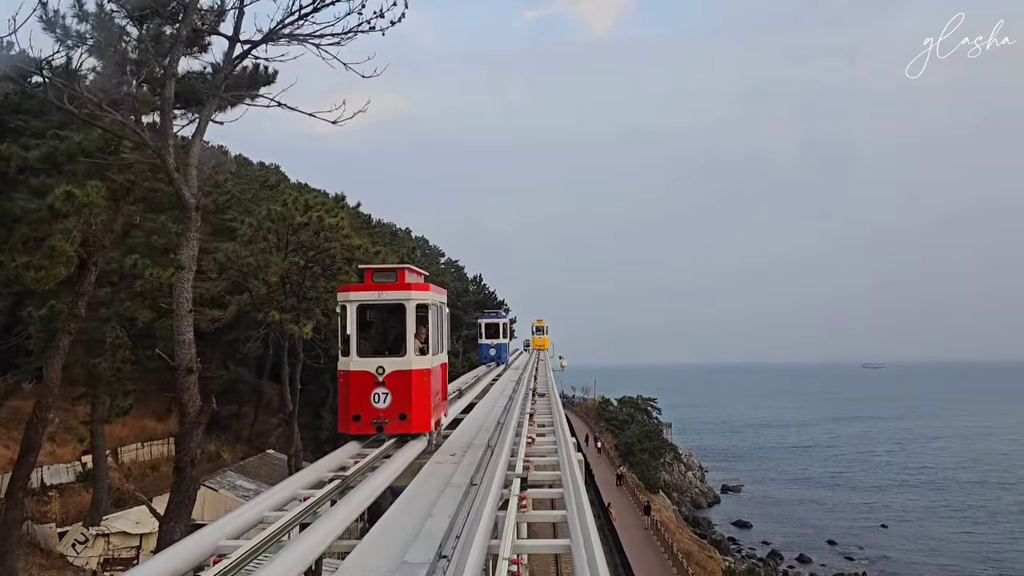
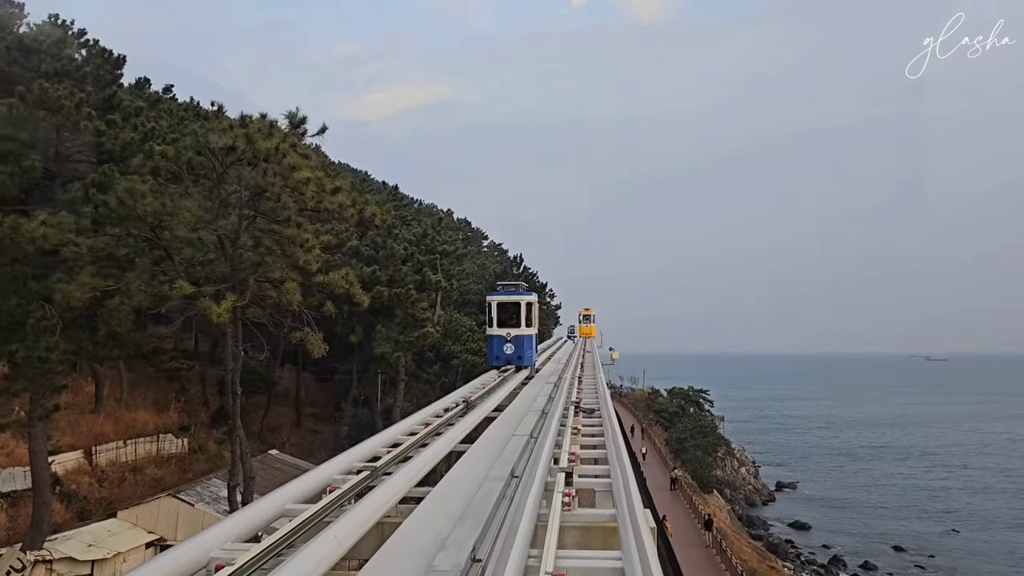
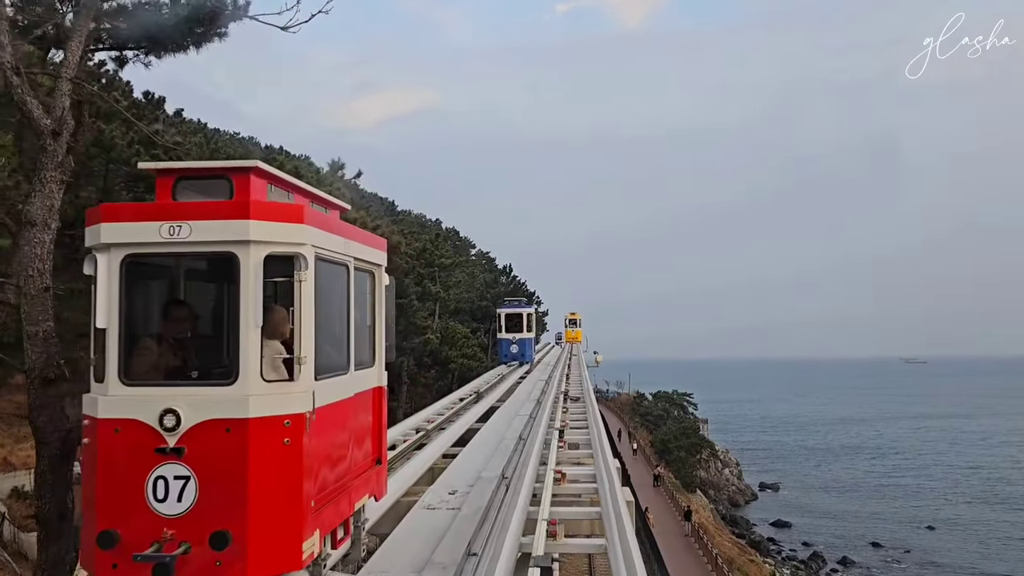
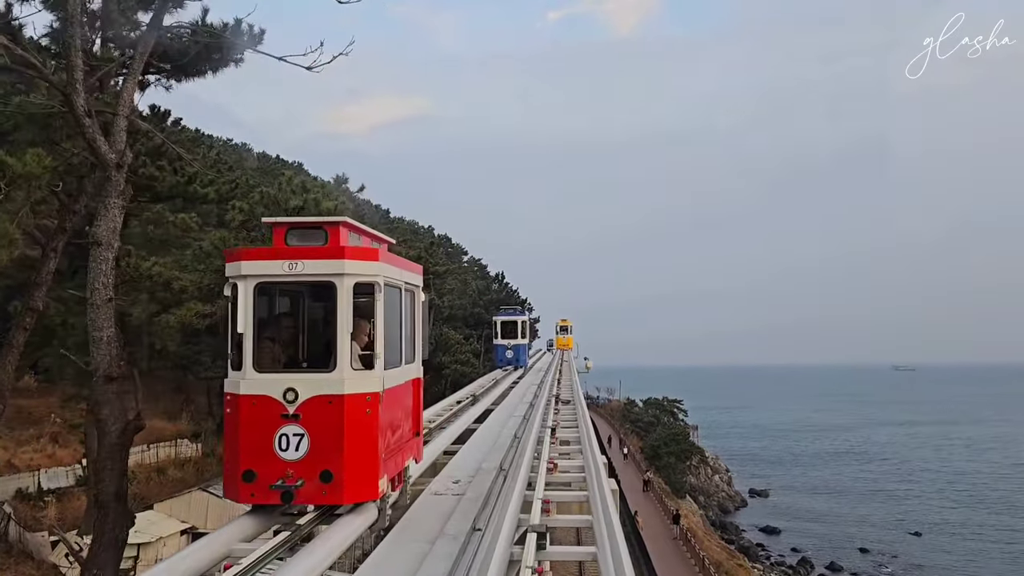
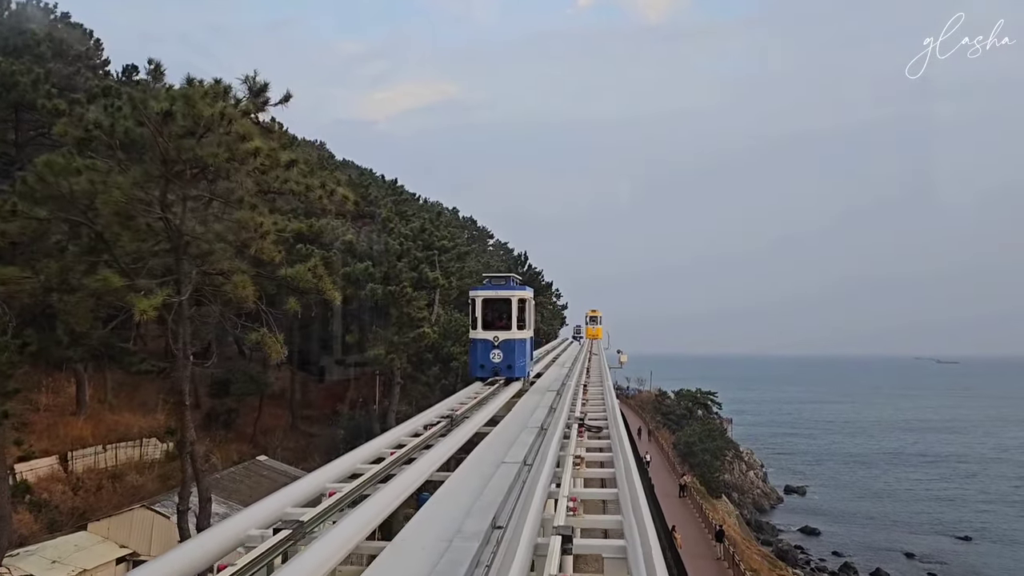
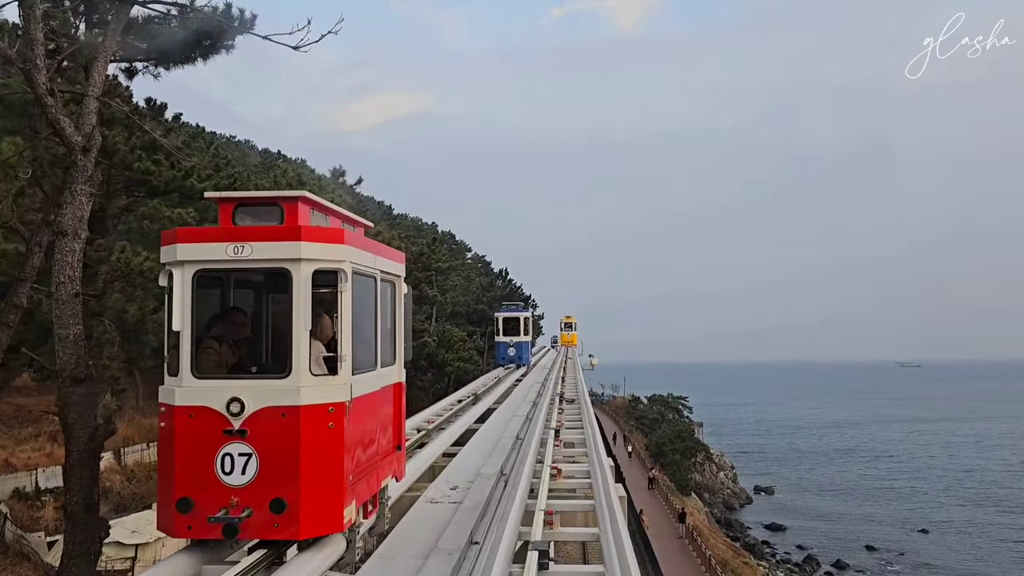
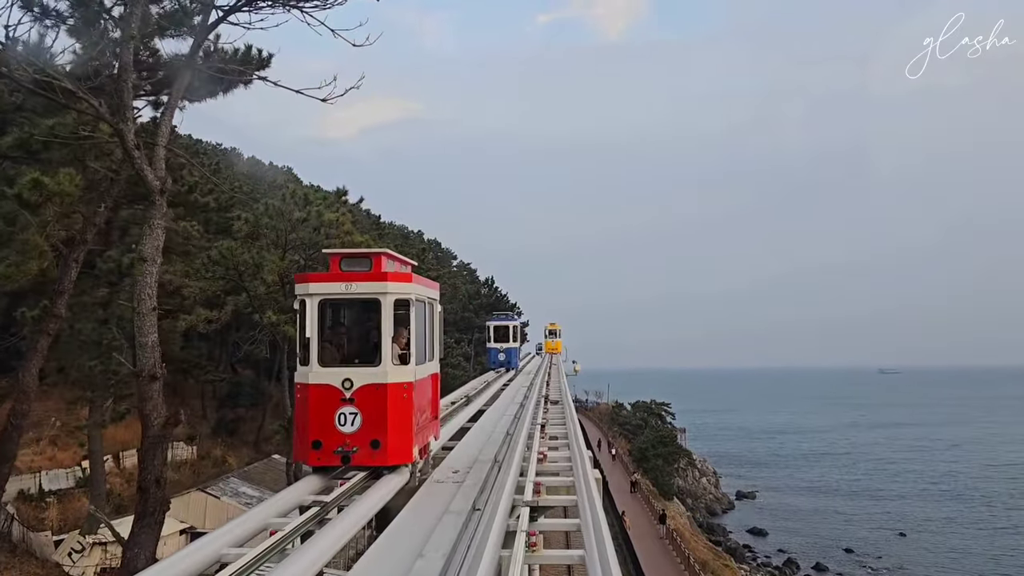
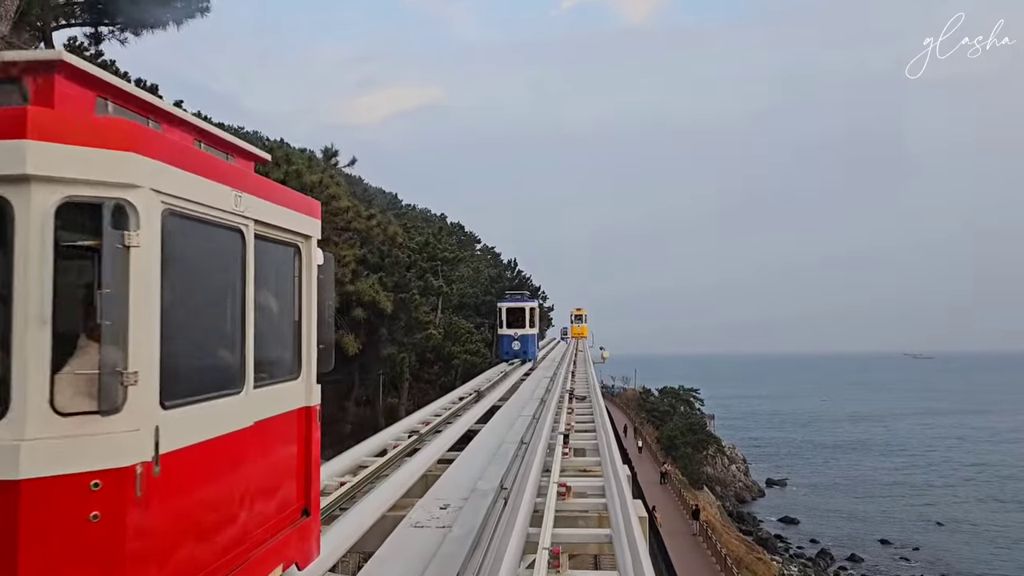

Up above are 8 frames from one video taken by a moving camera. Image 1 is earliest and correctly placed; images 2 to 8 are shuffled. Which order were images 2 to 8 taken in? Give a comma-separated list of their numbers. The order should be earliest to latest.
7, 4, 6, 3, 8, 2, 5
